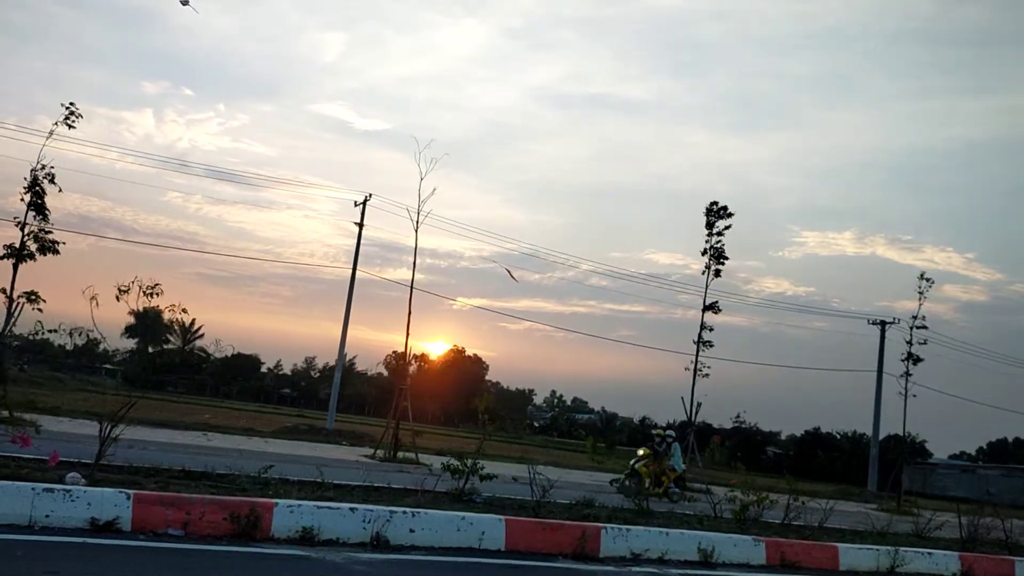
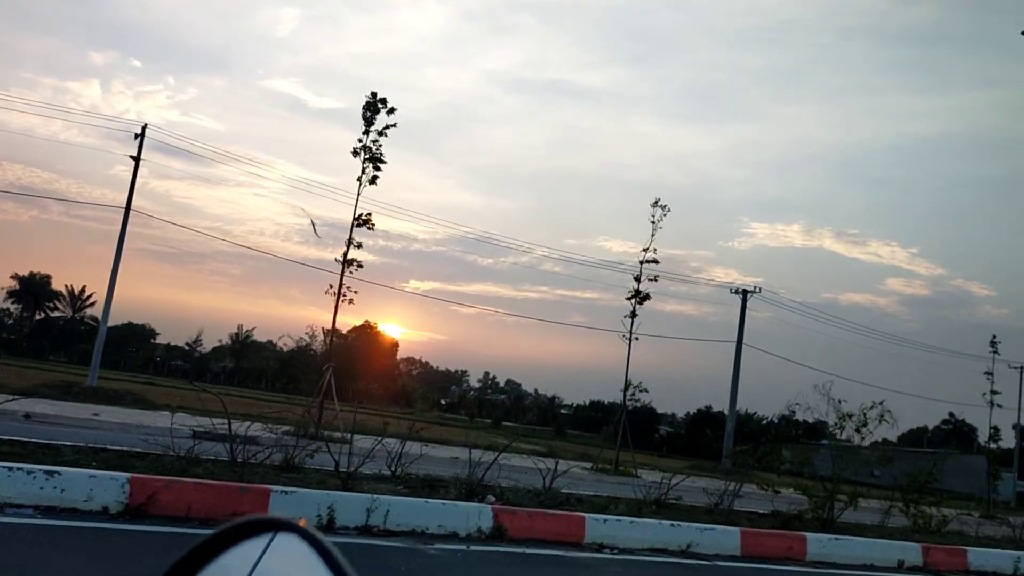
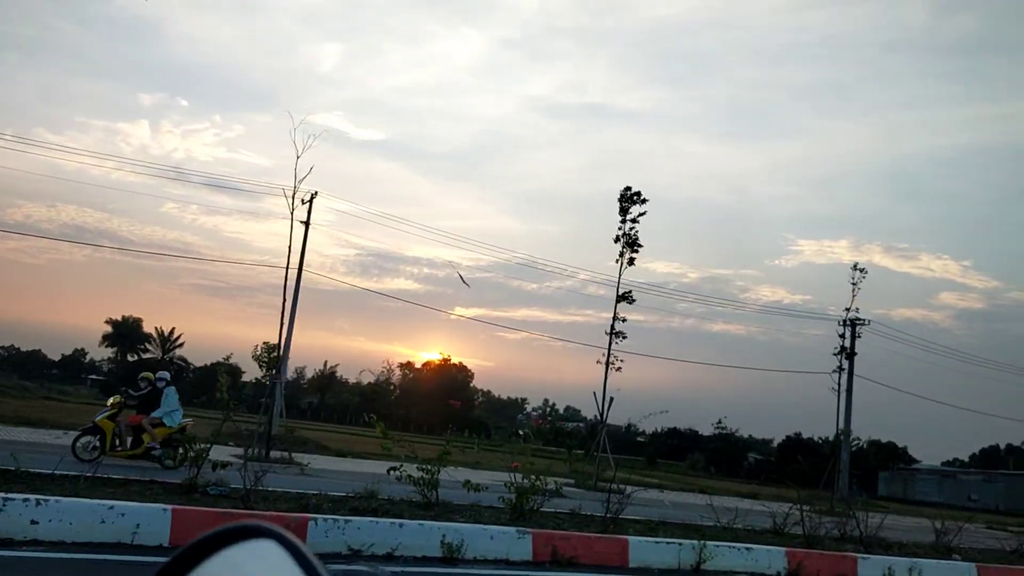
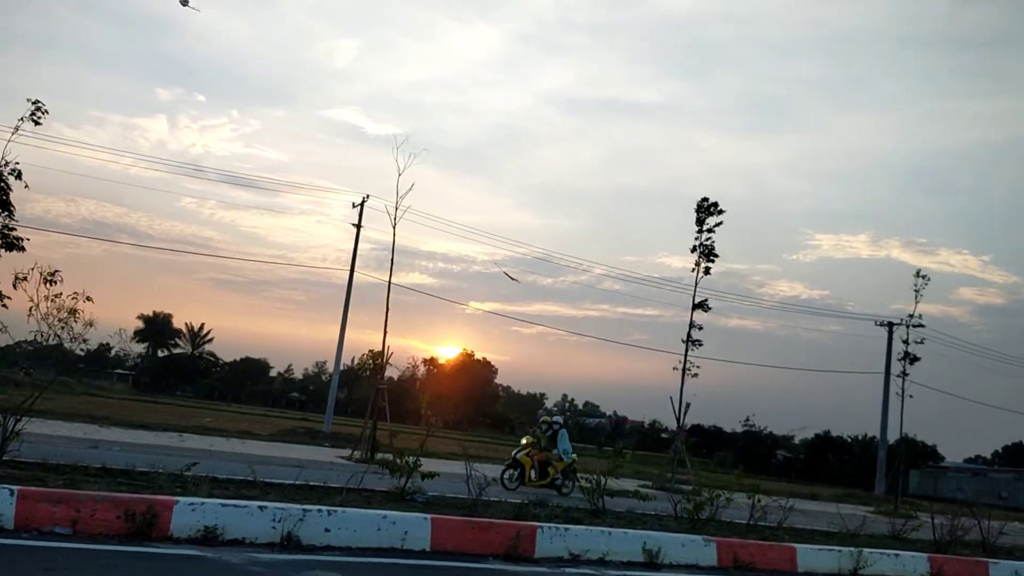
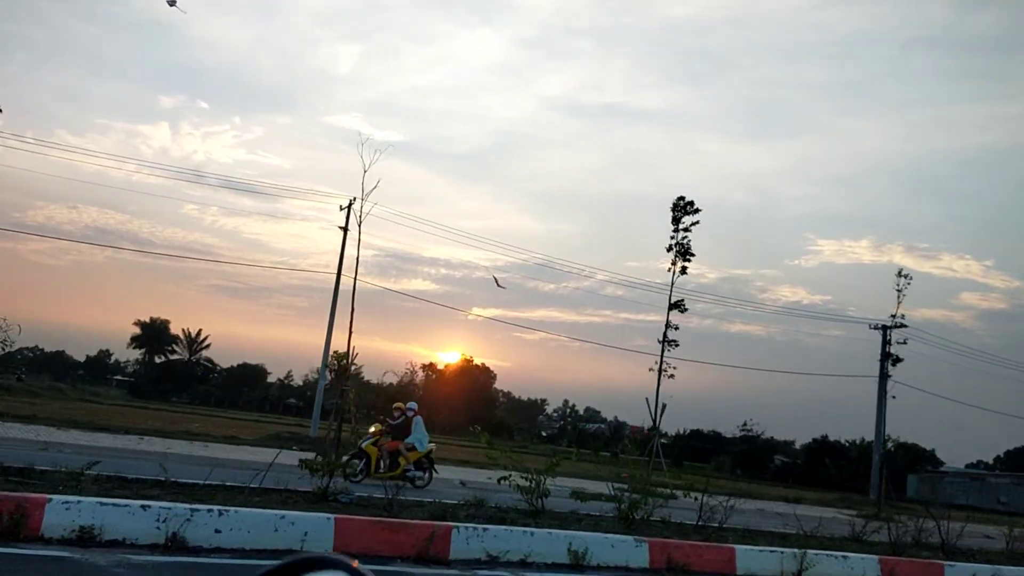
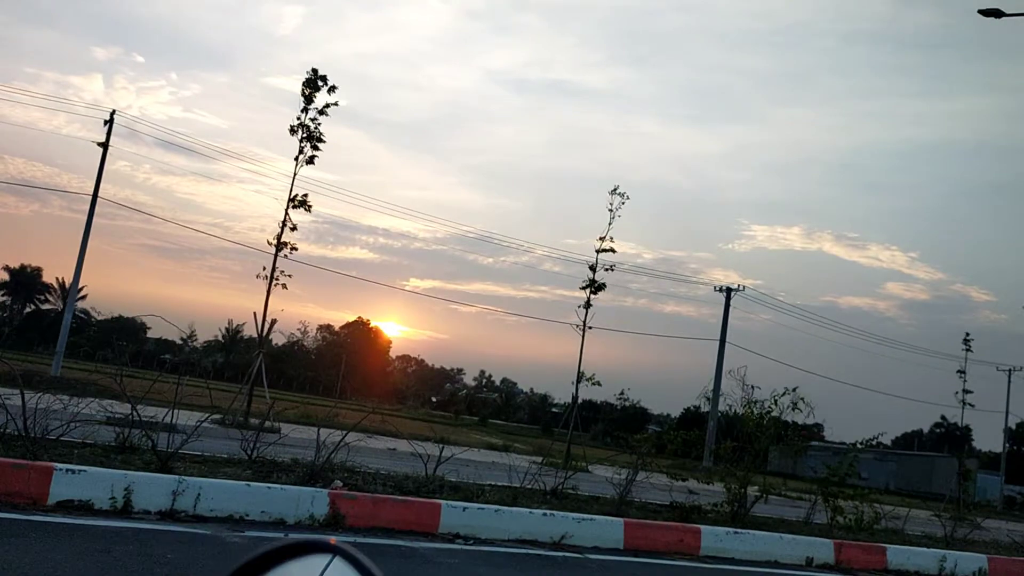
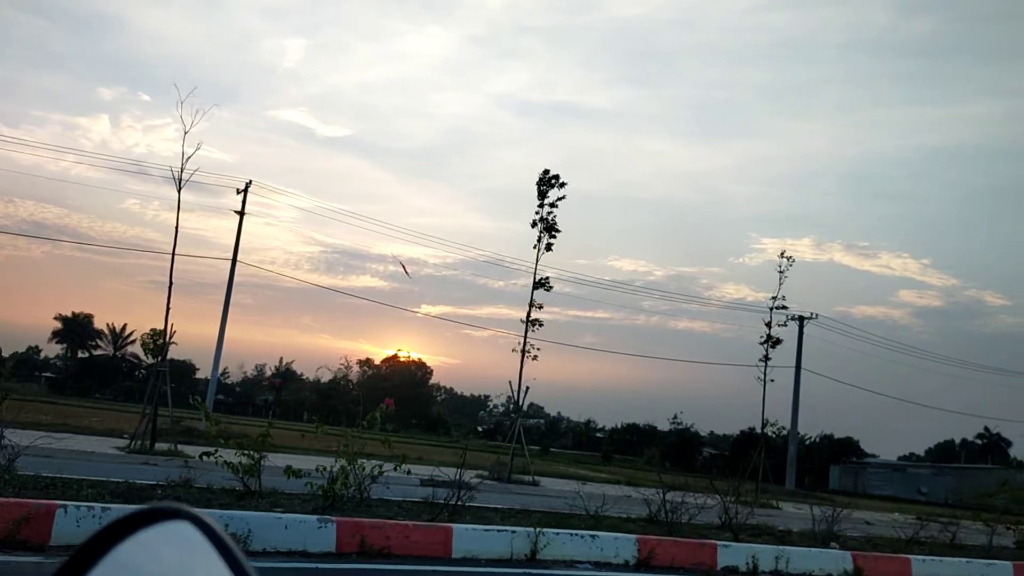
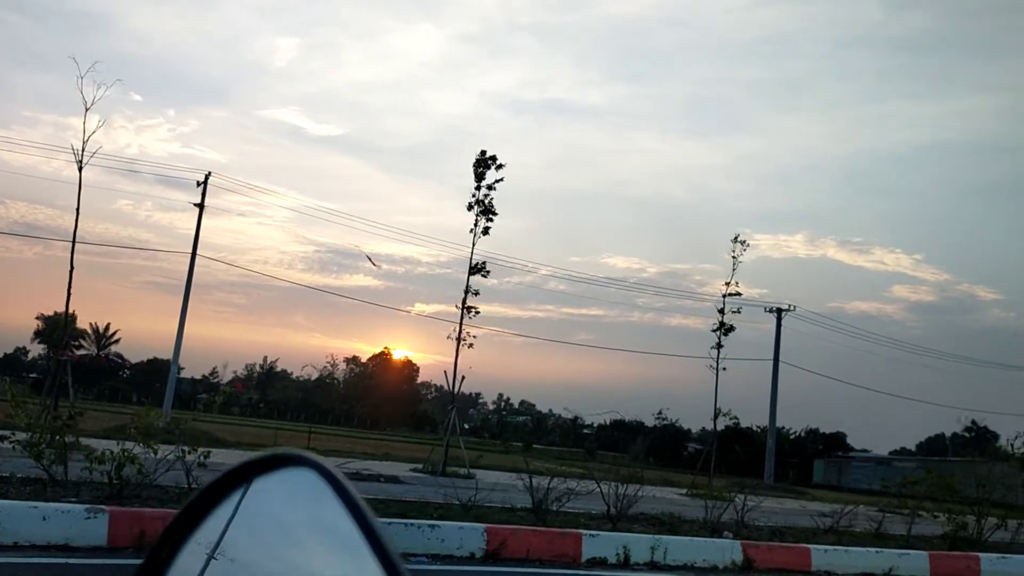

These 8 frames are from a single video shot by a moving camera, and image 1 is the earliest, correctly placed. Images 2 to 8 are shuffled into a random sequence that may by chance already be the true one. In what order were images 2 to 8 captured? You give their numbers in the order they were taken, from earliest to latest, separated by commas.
4, 5, 3, 7, 8, 2, 6
